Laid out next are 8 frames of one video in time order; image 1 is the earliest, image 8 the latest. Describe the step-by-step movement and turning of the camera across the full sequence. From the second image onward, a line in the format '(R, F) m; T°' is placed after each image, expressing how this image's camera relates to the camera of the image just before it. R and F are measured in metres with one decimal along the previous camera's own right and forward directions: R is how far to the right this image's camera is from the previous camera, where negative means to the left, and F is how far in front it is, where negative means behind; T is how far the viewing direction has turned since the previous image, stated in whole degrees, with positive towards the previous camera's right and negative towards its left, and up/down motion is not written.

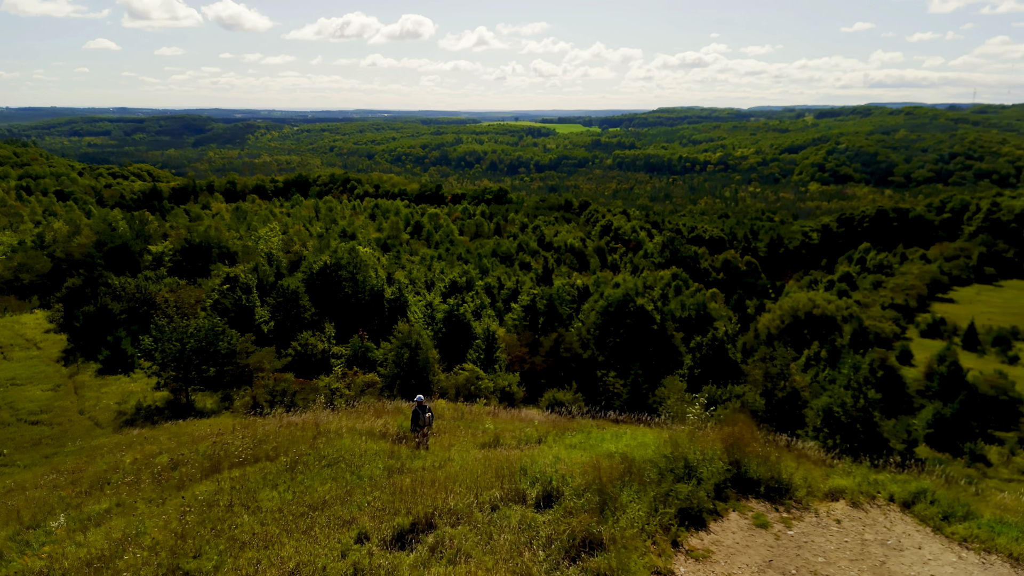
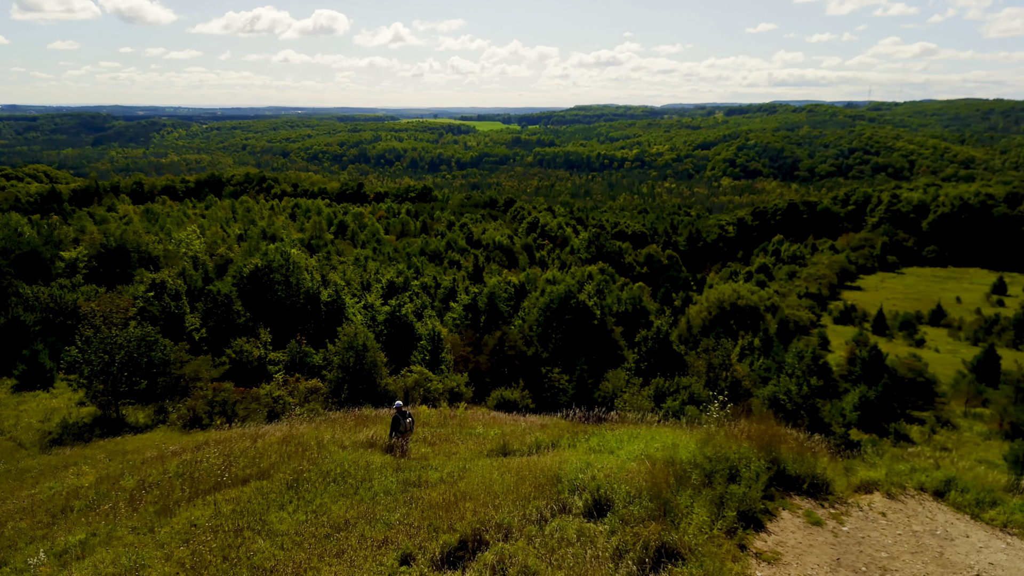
(-0.9, +0.2) m; +6°
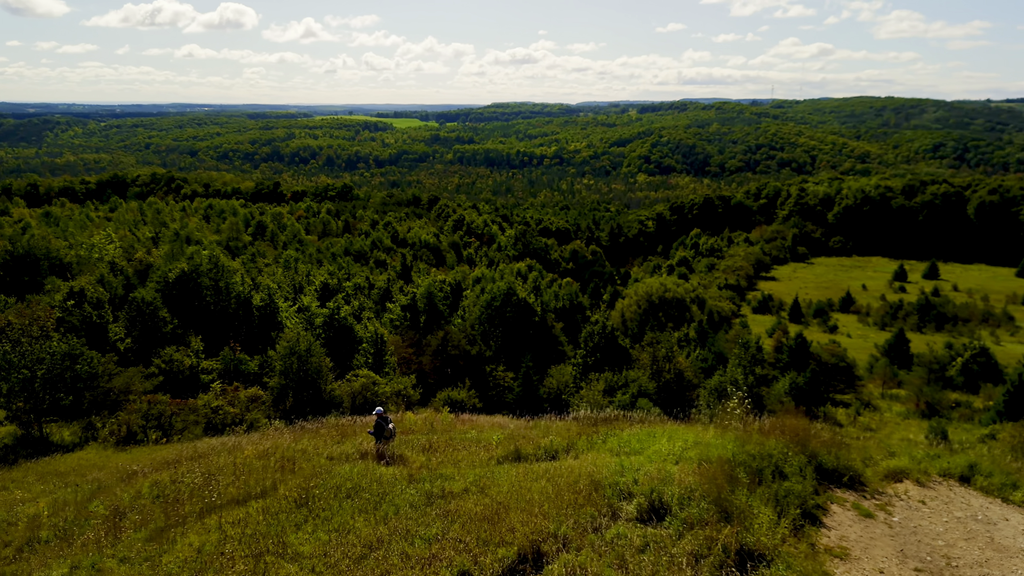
(-0.9, +0.2) m; +6°
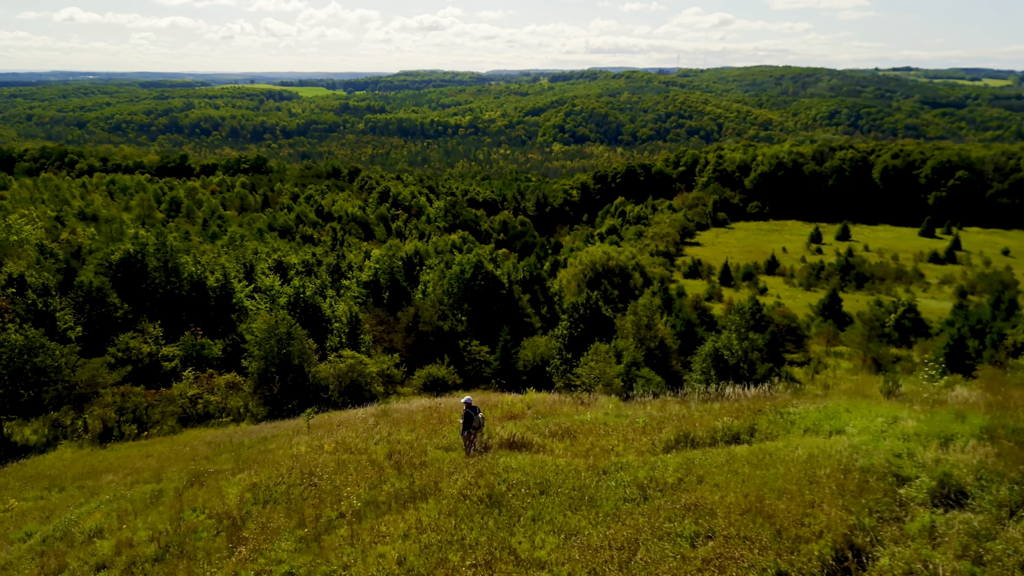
(-2.4, +0.6) m; +6°
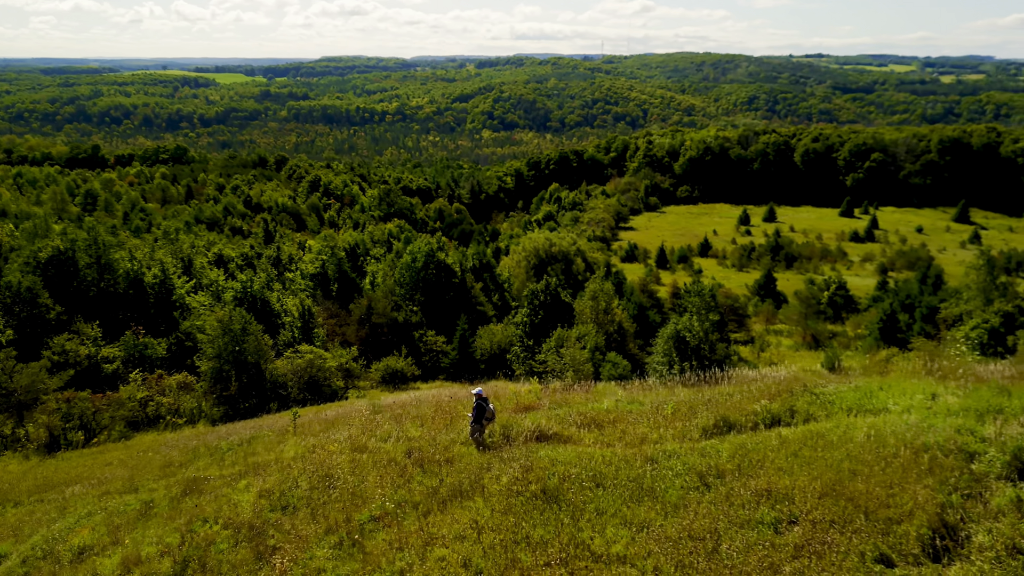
(-1.0, +0.3) m; +5°
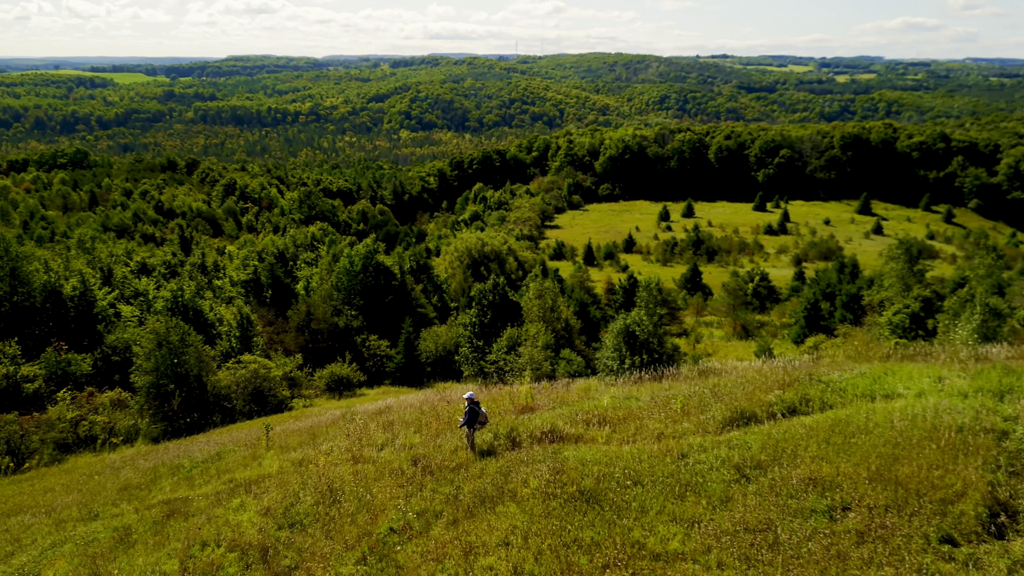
(-0.9, +0.2) m; +6°
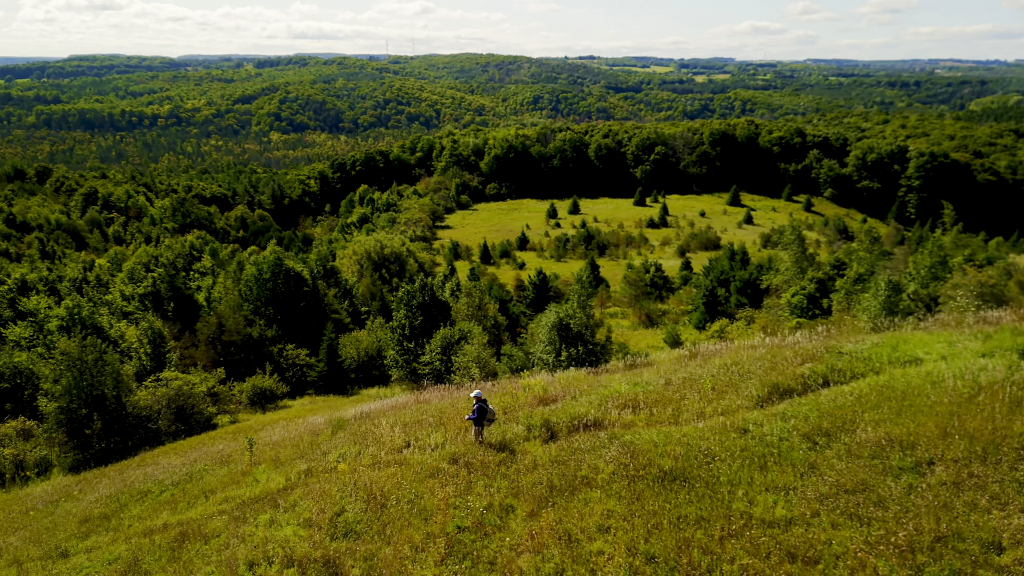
(-1.7, +0.1) m; +9°
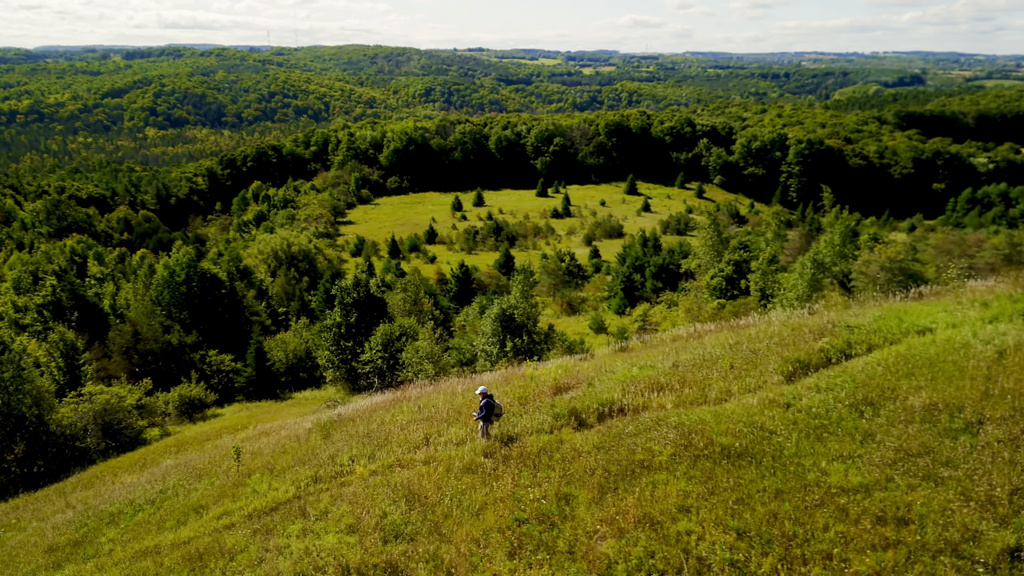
(-1.4, +0.2) m; +8°
